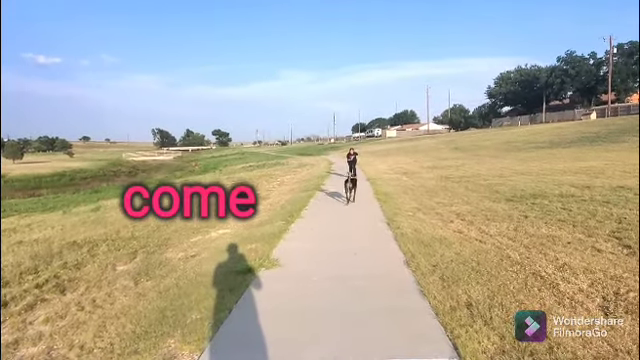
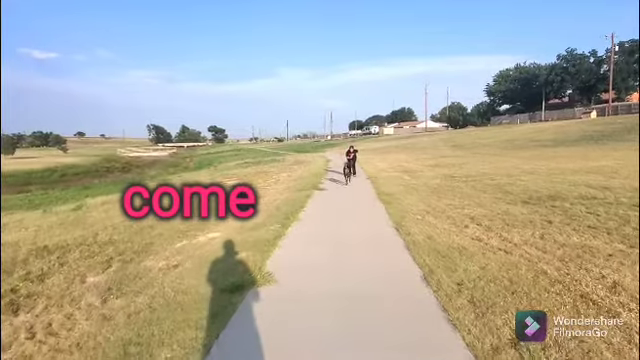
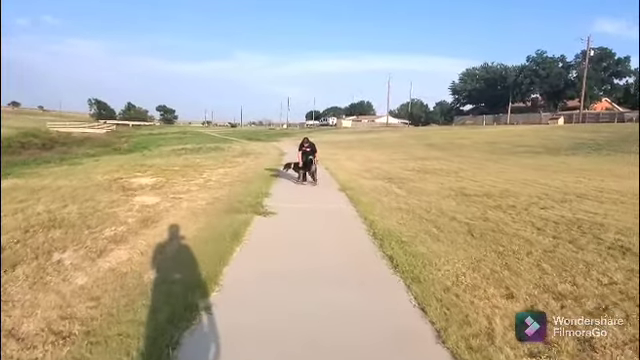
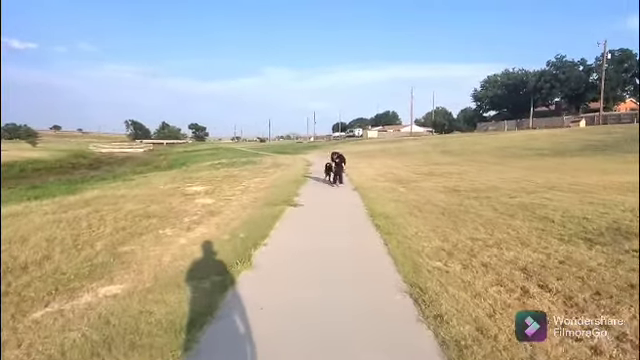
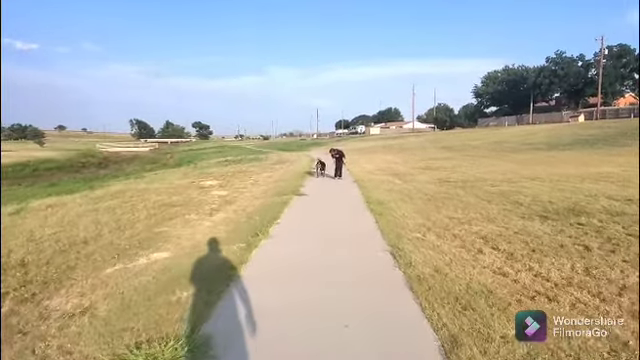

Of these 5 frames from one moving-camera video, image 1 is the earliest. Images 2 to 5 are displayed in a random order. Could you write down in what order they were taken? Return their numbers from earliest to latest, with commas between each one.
2, 5, 4, 3
